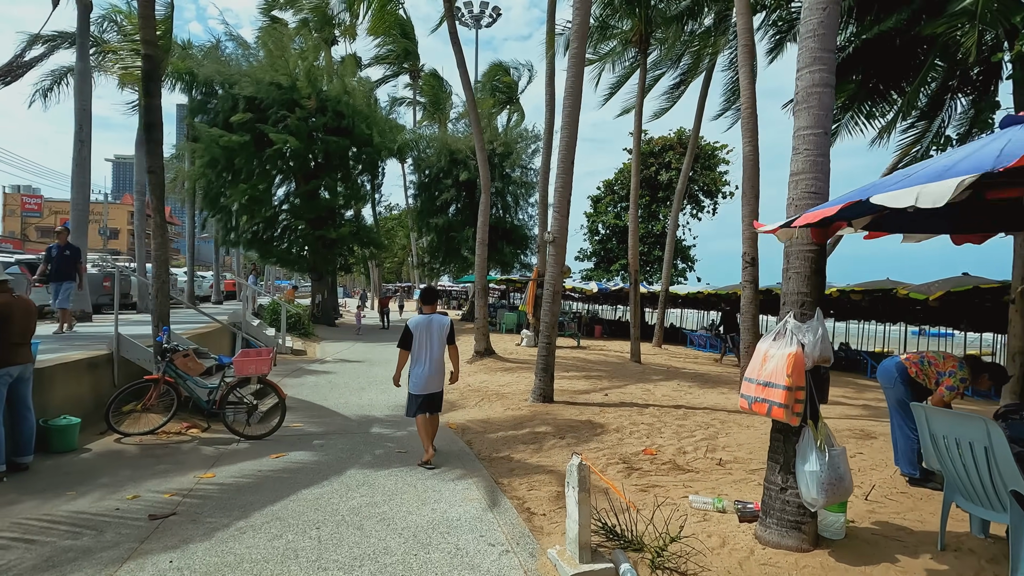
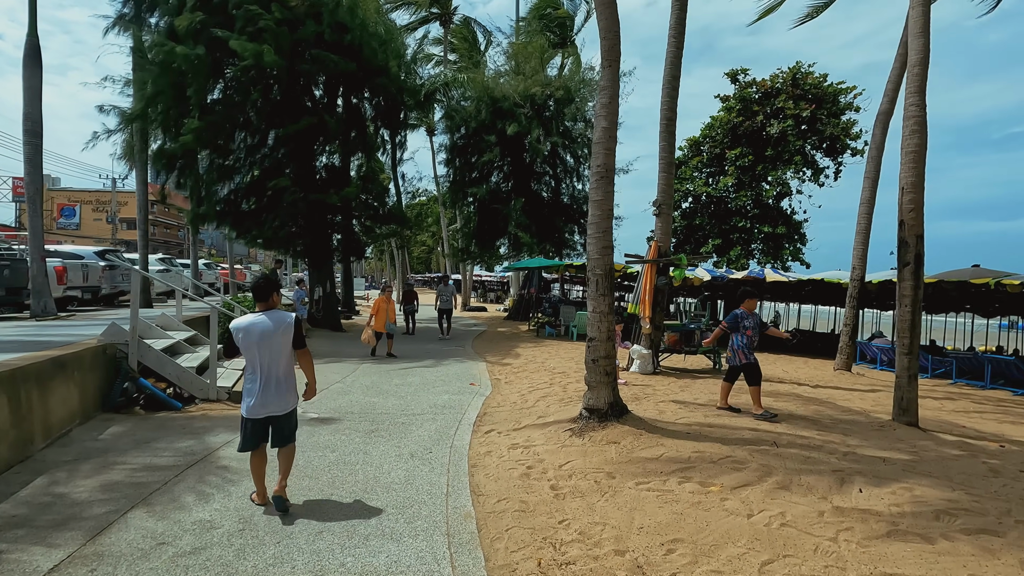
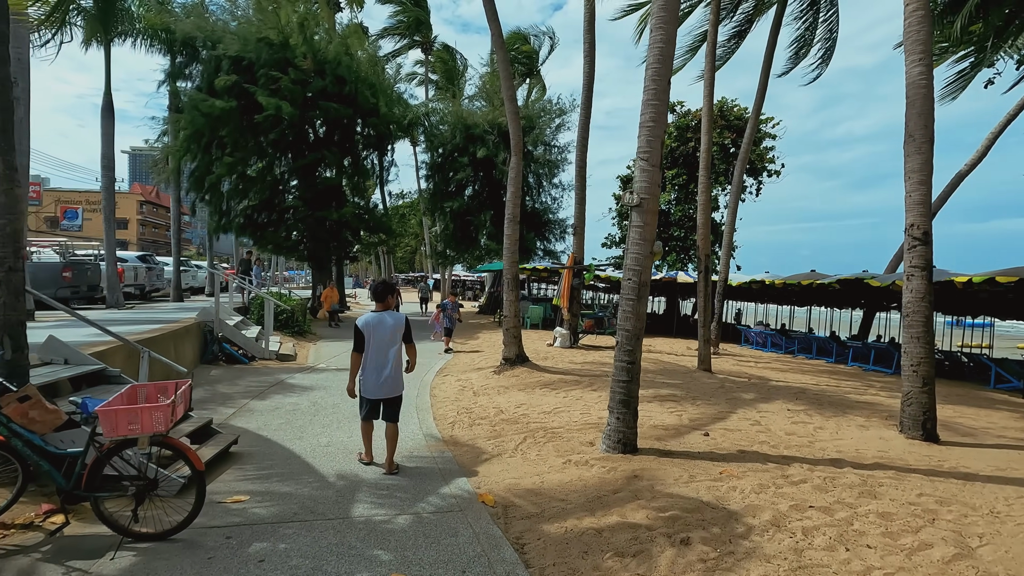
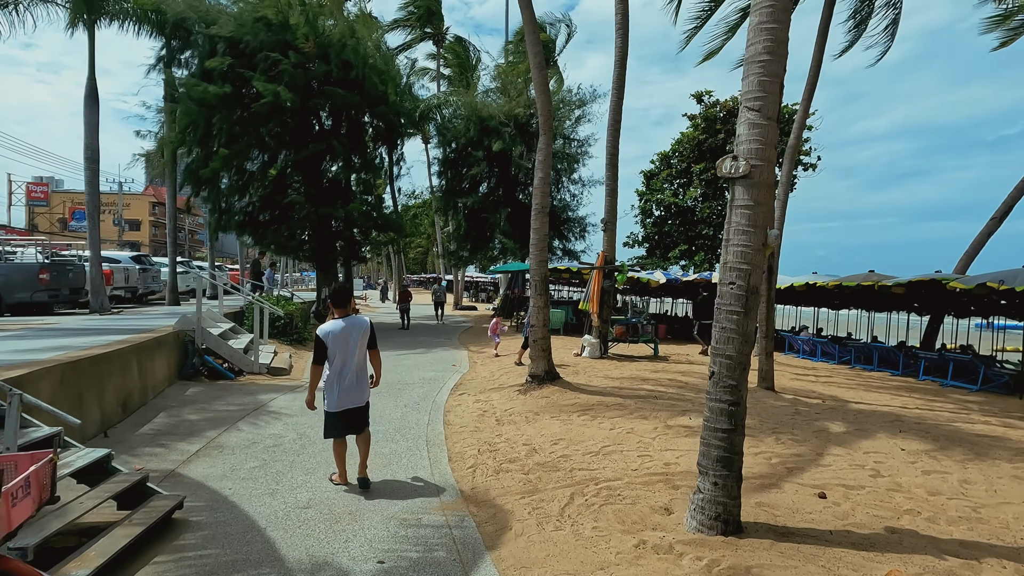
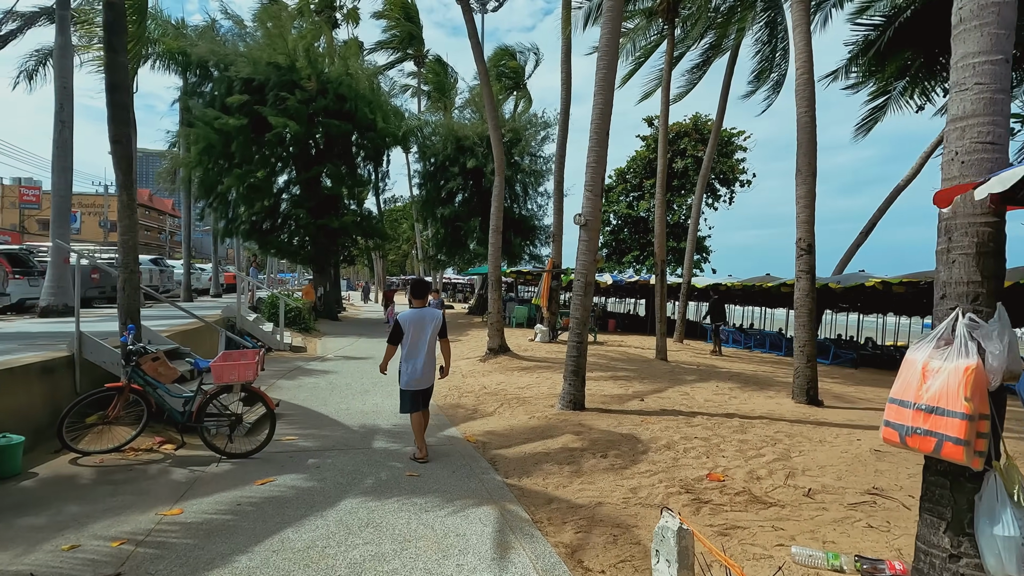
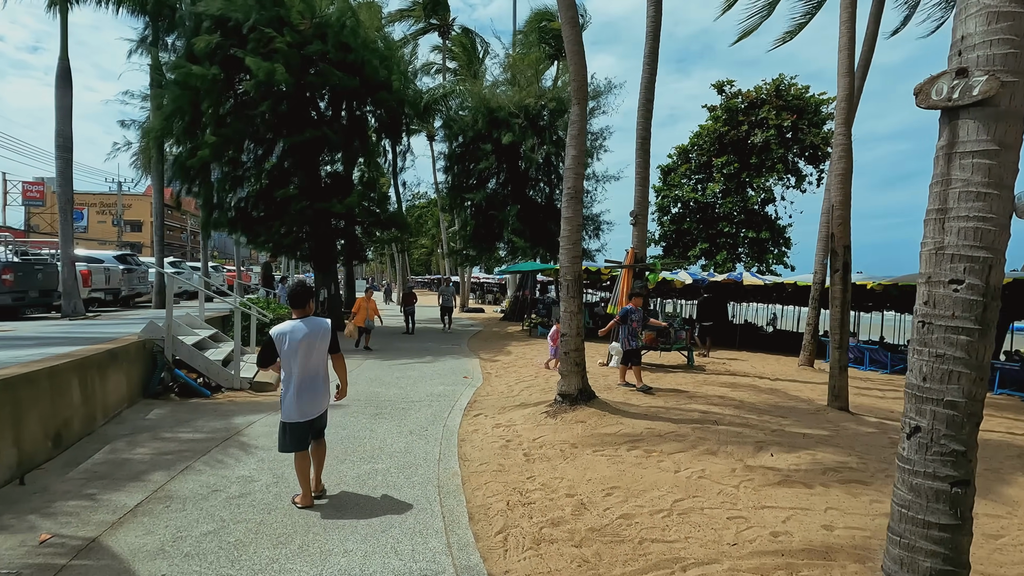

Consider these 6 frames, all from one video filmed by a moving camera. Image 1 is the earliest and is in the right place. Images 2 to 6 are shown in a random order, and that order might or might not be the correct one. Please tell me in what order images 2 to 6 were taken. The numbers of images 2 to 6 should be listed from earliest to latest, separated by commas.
5, 3, 4, 6, 2
